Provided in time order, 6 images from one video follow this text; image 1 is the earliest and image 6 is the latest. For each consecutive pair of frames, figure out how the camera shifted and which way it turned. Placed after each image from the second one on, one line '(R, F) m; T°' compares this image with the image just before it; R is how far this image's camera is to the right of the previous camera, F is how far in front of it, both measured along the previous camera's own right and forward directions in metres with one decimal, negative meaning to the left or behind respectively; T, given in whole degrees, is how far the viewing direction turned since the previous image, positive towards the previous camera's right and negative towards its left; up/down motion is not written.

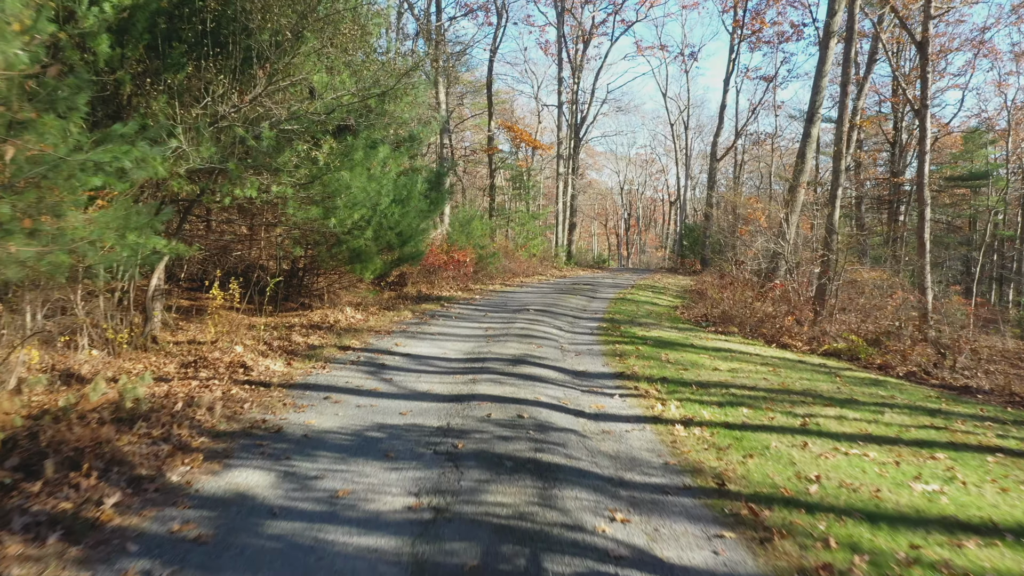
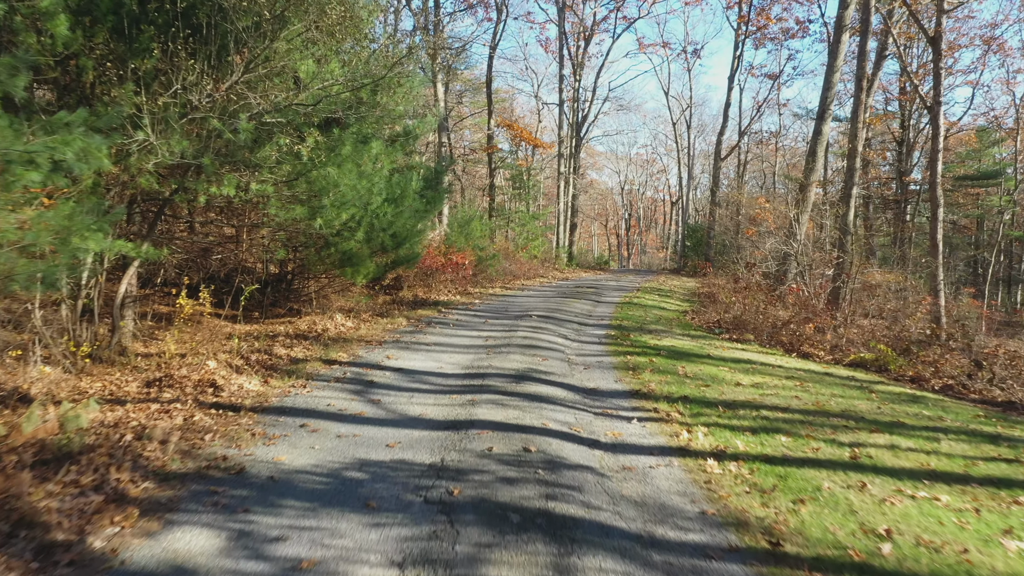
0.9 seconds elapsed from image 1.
(0.0, +0.8) m; 0°
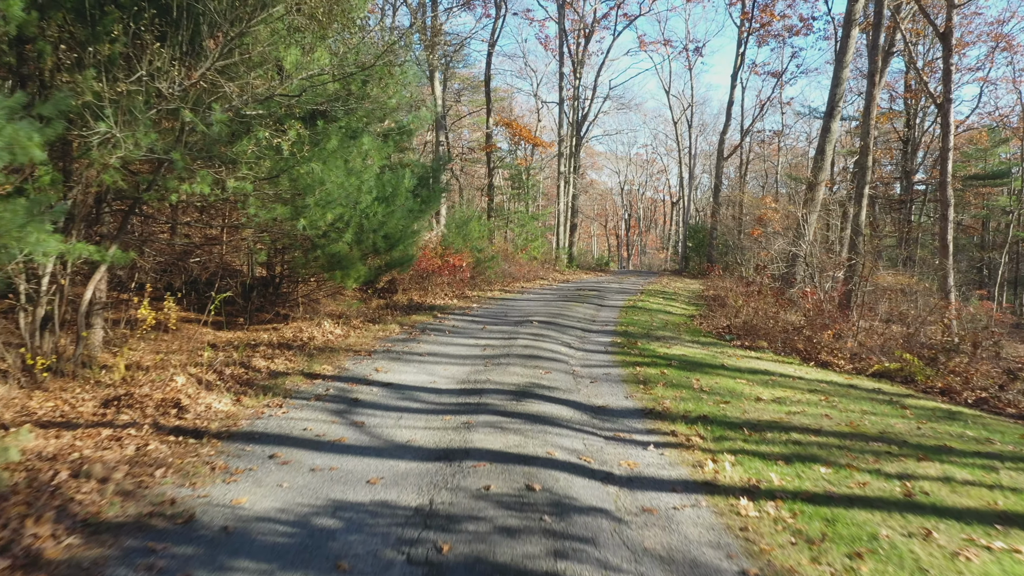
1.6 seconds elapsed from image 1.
(0.0, +0.7) m; 0°
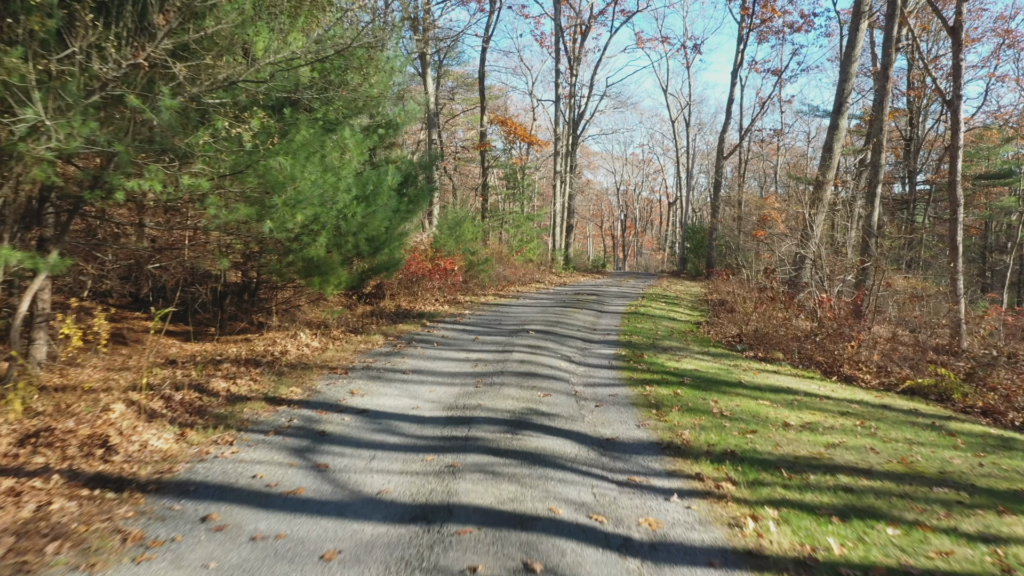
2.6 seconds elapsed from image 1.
(0.0, +0.9) m; 0°
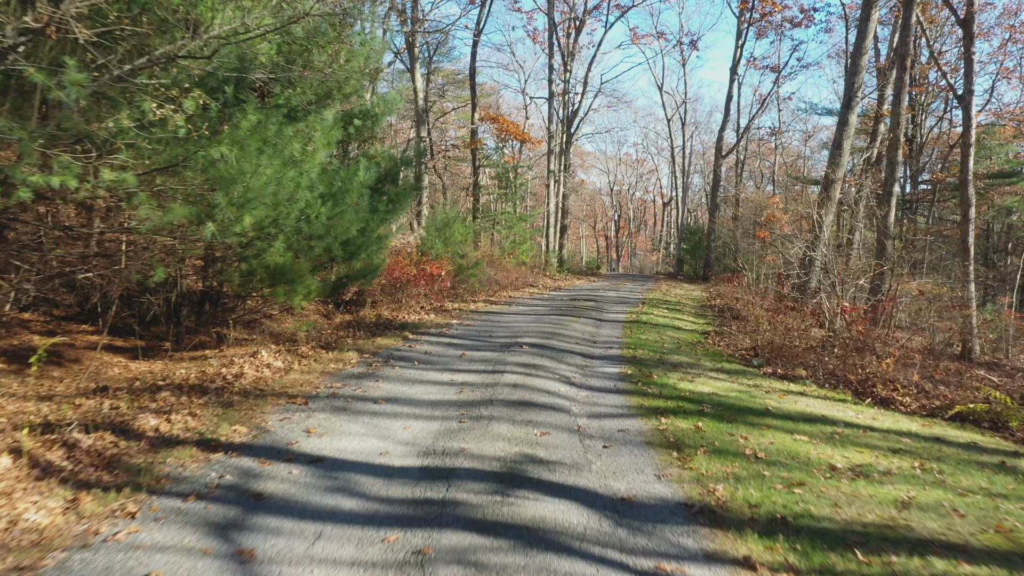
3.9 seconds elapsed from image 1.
(0.0, +1.2) m; +1°
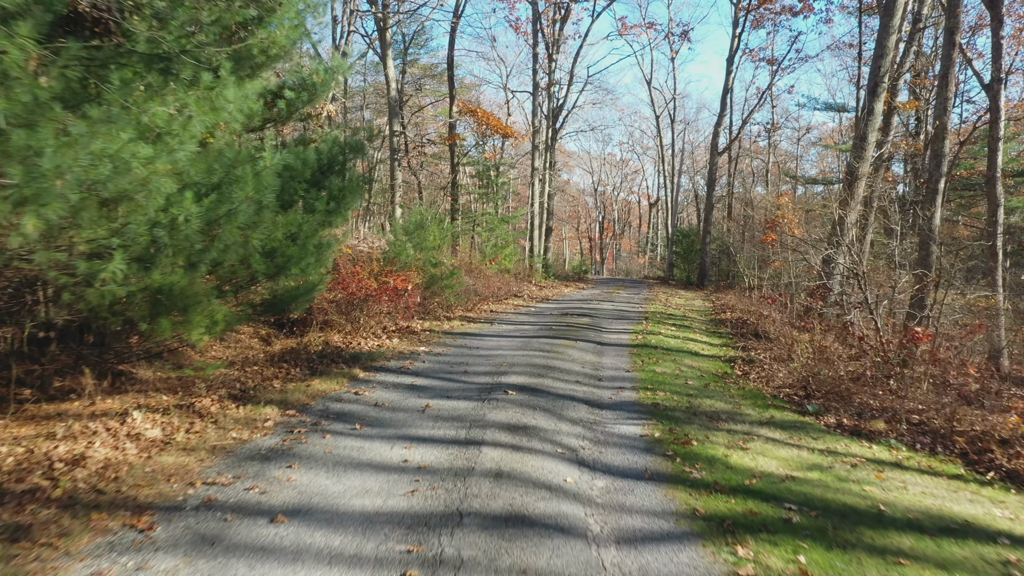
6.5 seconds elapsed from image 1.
(0.0, +2.5) m; +1°
